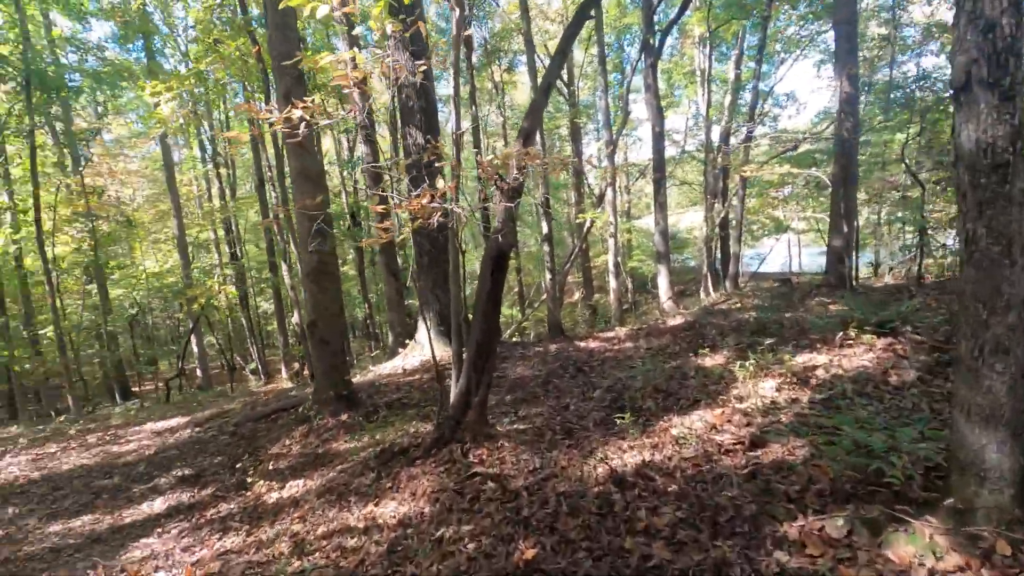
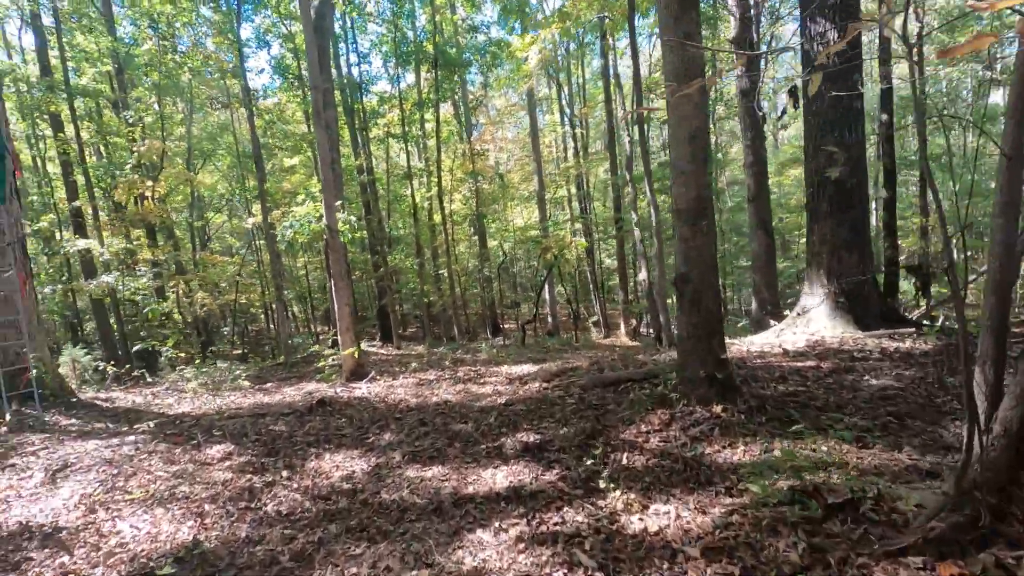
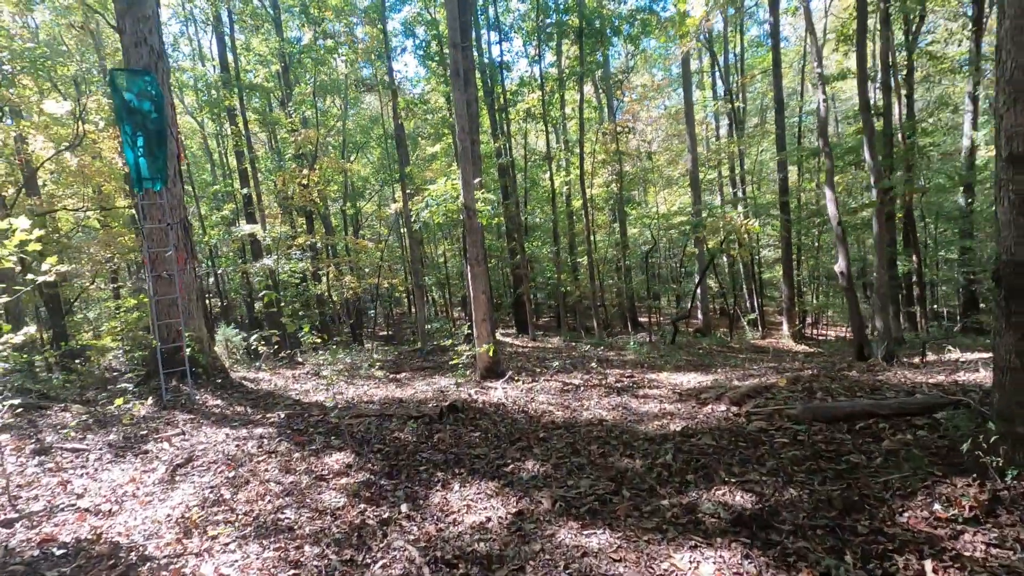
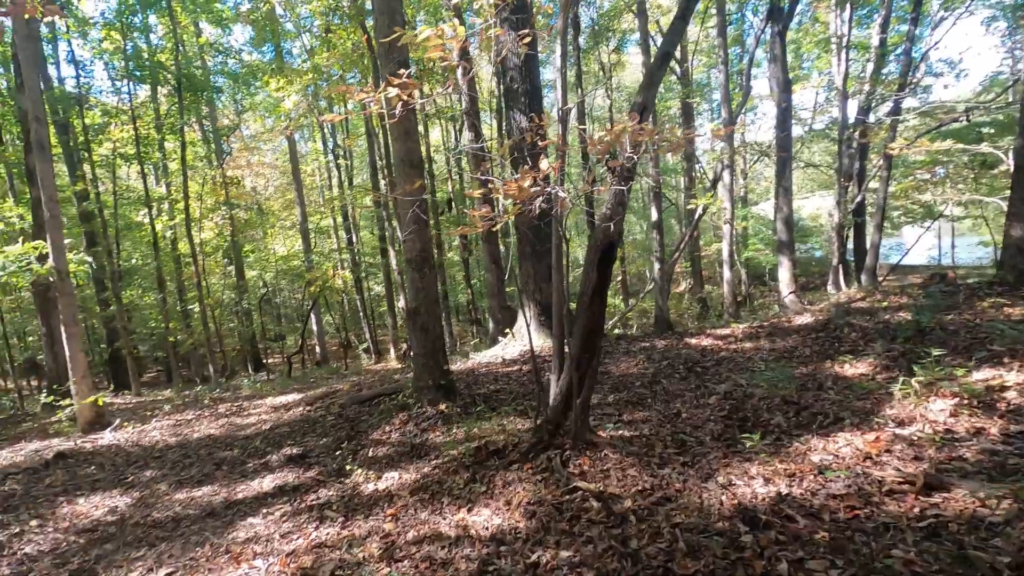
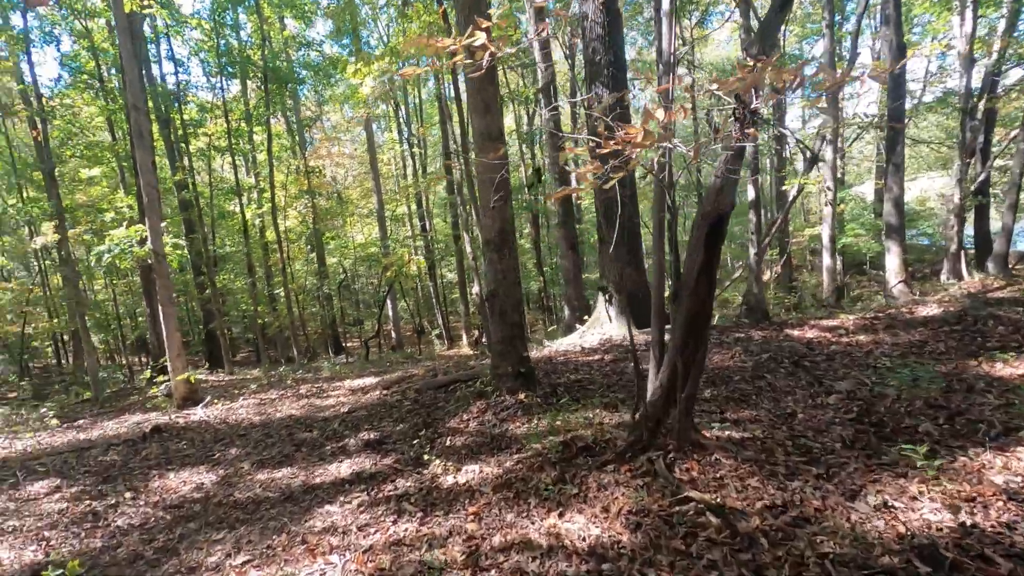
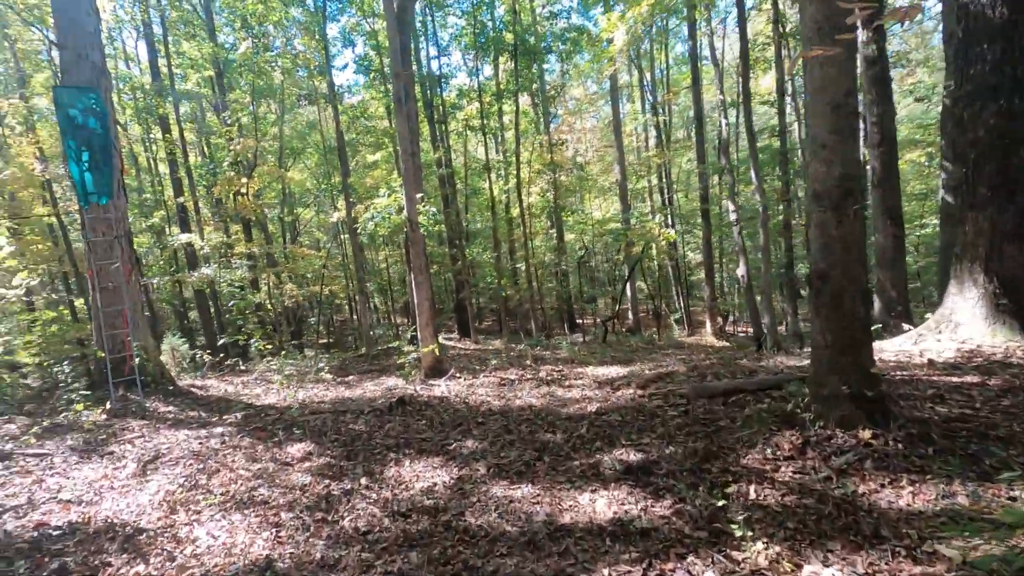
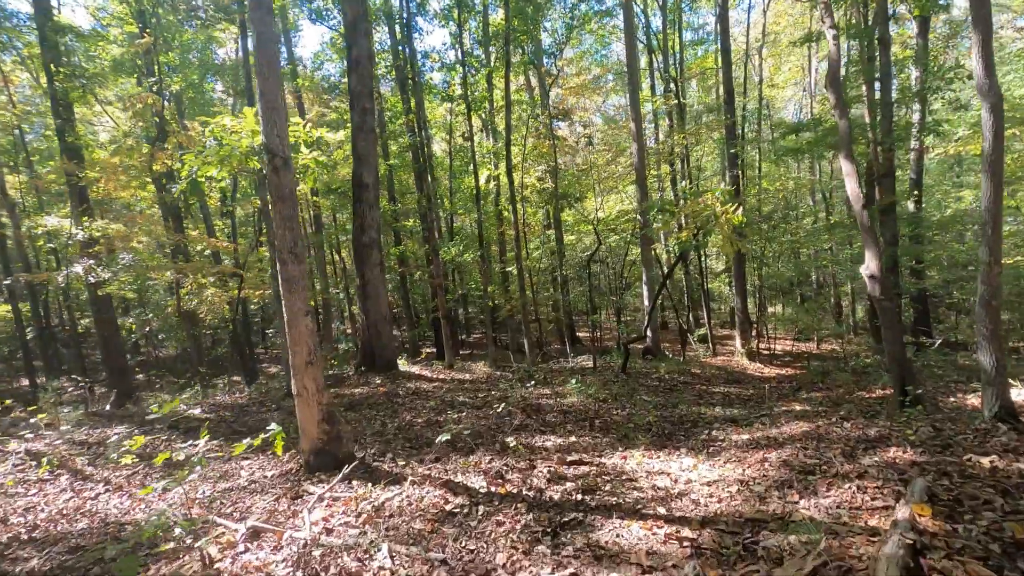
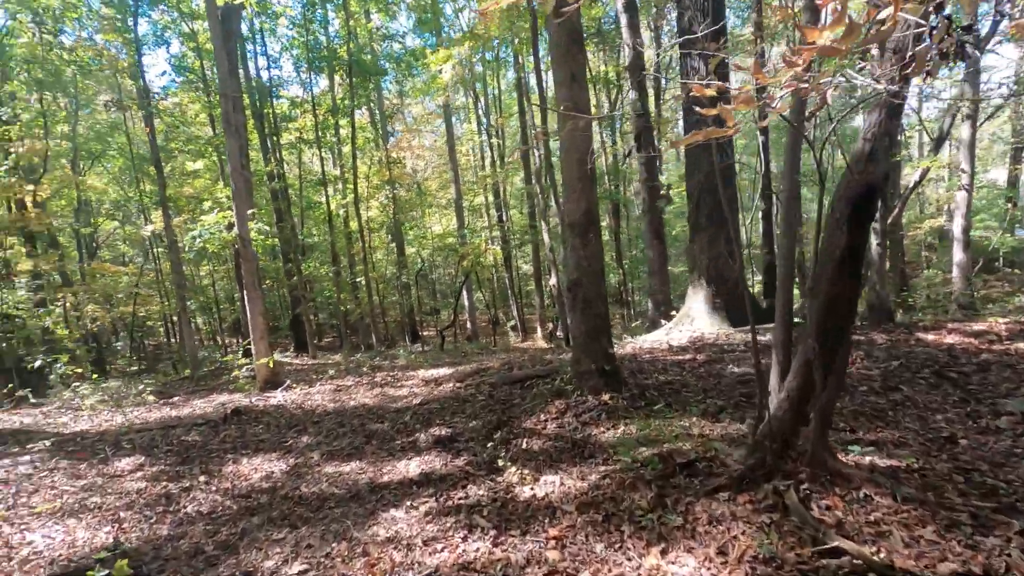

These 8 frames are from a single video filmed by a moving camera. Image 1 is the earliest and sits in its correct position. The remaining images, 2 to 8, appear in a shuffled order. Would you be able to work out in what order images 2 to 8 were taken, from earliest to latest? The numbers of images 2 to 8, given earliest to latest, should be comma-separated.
4, 5, 8, 2, 6, 3, 7
